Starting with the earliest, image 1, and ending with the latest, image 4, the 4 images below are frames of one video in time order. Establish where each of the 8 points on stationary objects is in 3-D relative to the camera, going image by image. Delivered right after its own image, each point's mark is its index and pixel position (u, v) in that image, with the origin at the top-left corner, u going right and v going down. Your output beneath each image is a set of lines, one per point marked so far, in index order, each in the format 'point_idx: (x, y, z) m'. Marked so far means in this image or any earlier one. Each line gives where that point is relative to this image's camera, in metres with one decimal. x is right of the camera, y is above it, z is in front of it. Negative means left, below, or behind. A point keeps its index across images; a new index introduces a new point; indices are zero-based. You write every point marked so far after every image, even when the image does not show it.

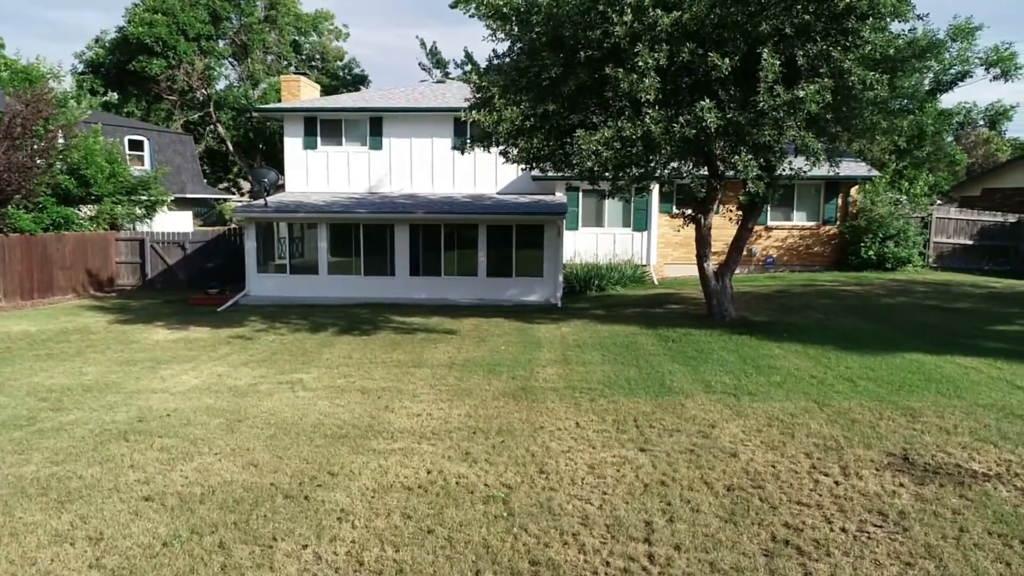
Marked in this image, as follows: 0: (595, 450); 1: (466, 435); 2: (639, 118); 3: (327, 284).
0: (+0.7, -1.5, +6.6) m
1: (-0.5, -1.4, +7.0) m
2: (+1.7, +2.3, +9.7) m
3: (-4.7, +0.1, +18.0) m
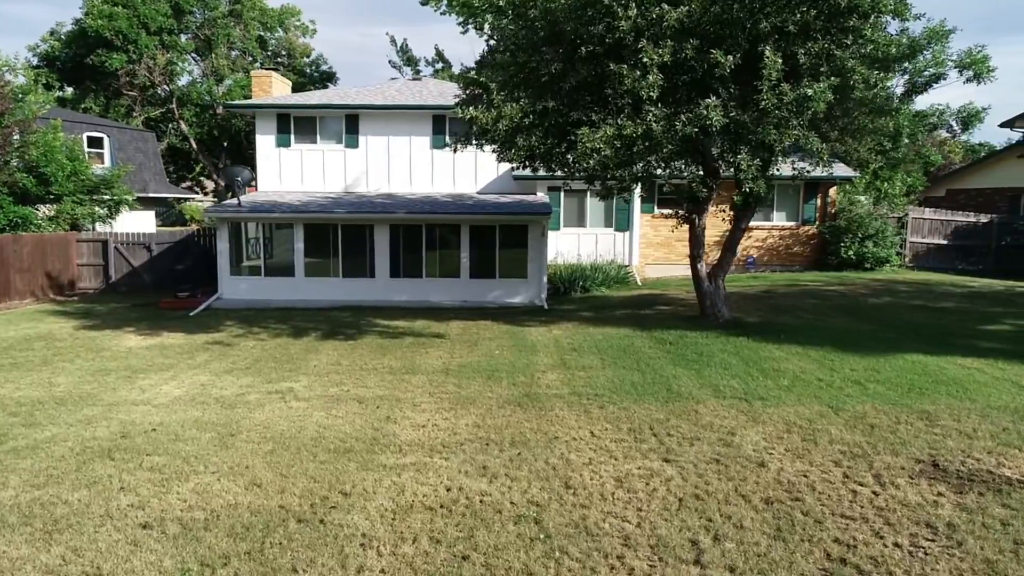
0: (+0.9, -1.5, +6.3) m
1: (-0.3, -1.5, +6.7) m
2: (+1.7, +2.3, +9.5) m
3: (-5.1, 0.0, +17.4) m
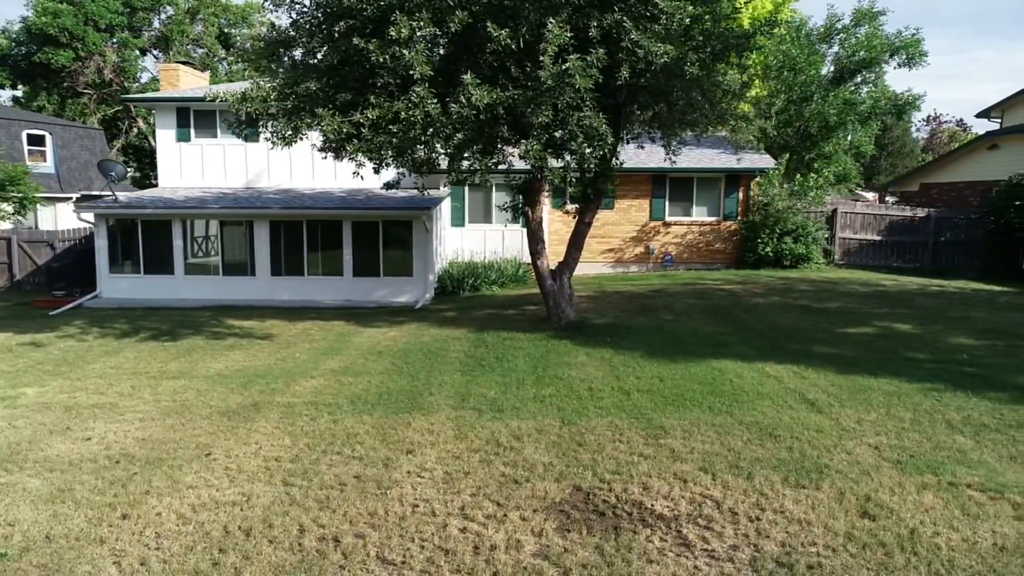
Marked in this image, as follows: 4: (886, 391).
0: (-2.2, -1.5, +5.5) m
1: (-3.4, -1.5, +5.9) m
2: (-1.2, +2.3, +8.6) m
3: (-7.7, +0.1, +16.9) m
4: (+4.0, -1.1, +7.7) m
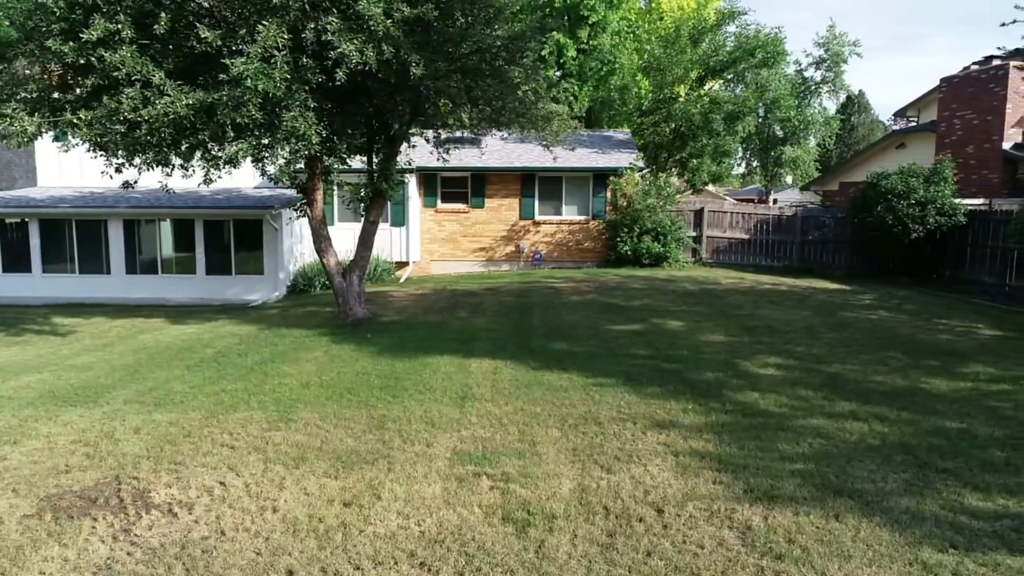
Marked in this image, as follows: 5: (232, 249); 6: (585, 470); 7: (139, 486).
0: (-5.7, -1.5, +5.7) m
1: (-6.9, -1.4, +6.1) m
2: (-4.8, +2.3, +8.8) m
3: (-11.2, +0.1, +17.1) m
4: (+0.4, -1.1, +7.8) m
5: (-6.5, +1.0, +16.7) m
6: (+0.6, -1.4, +5.6) m
7: (-2.8, -1.5, +5.4) m
